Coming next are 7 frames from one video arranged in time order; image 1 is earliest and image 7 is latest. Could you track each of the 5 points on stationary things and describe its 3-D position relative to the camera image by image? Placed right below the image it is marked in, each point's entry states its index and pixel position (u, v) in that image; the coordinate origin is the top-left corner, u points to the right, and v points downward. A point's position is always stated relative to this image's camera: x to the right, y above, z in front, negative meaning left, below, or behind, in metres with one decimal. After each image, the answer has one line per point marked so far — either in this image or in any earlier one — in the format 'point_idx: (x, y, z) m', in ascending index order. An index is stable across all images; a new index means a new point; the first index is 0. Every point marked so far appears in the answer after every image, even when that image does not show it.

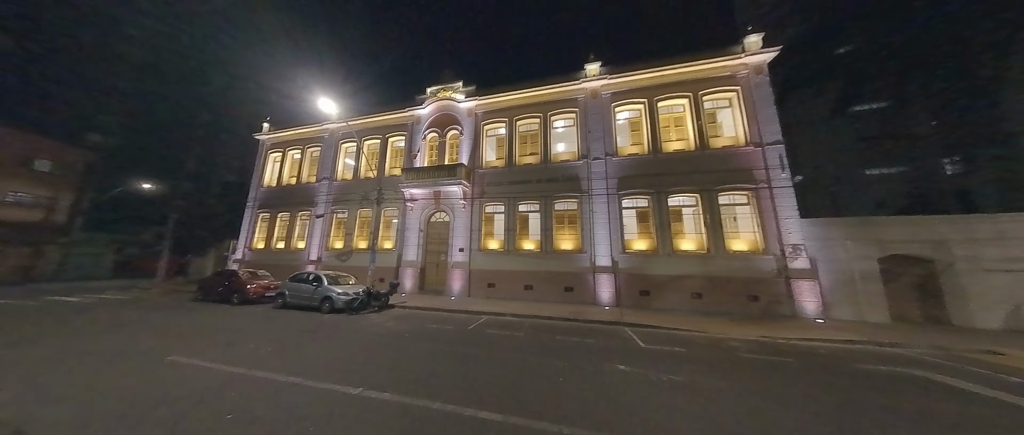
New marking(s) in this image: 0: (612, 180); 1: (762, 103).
0: (+4.8, +1.8, +16.3) m
1: (+11.1, +5.1, +15.2) m
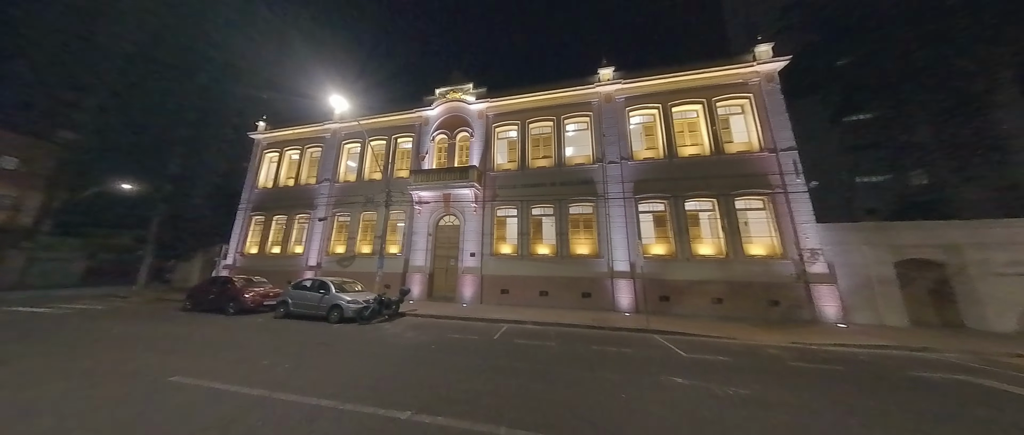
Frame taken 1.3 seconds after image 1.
0: (+5.5, +1.6, +16.2) m
1: (+11.8, +4.8, +15.4) m
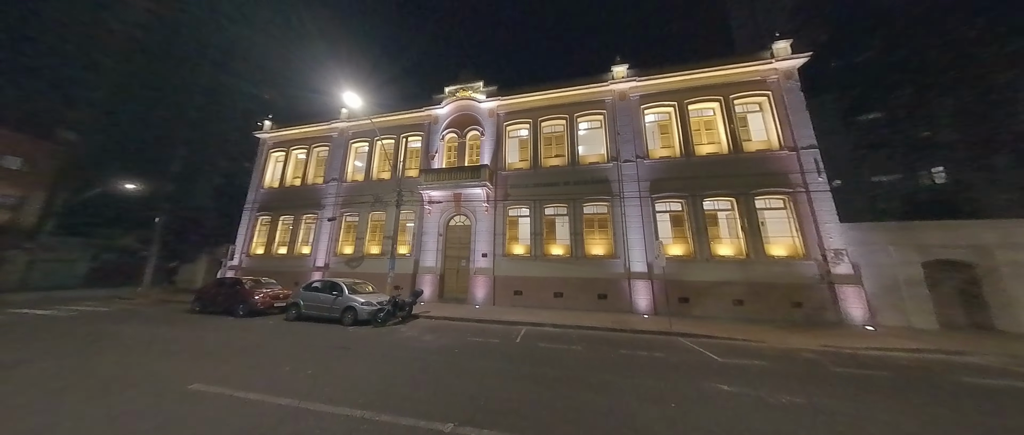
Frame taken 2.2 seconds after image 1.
0: (+6.1, +1.6, +15.8) m
1: (+12.5, +4.9, +15.1) m
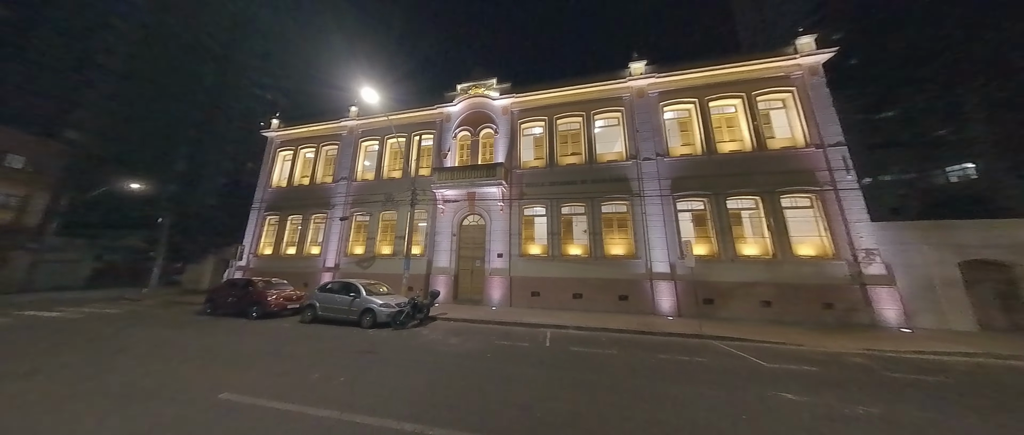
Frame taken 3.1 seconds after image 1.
0: (+6.9, +1.6, +15.5) m
1: (+13.3, +4.9, +14.7) m
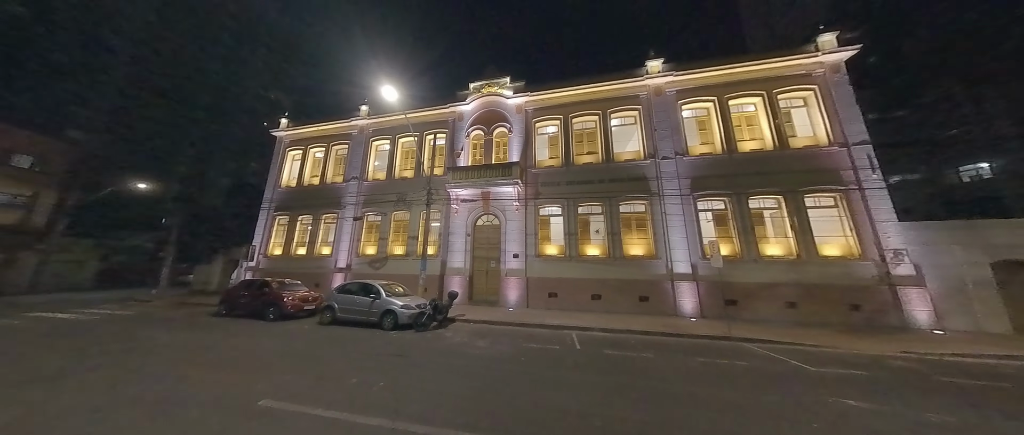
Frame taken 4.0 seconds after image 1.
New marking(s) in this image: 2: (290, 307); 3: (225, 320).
0: (+7.7, +1.7, +15.2) m
1: (+14.0, +4.9, +14.5) m
2: (-8.7, -3.5, +13.3) m
3: (-11.2, -4.0, +13.3) m
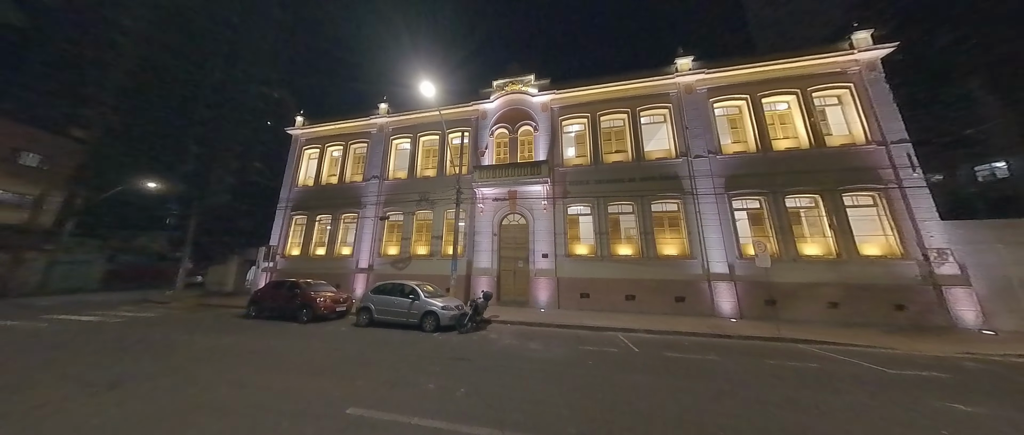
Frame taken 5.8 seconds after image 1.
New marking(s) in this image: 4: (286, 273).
0: (+9.1, +1.7, +15.0) m
1: (+15.5, +4.9, +14.3) m
2: (-7.2, -3.5, +12.9) m
3: (-9.8, -4.0, +12.9) m
4: (-13.1, -3.2, +19.8) m
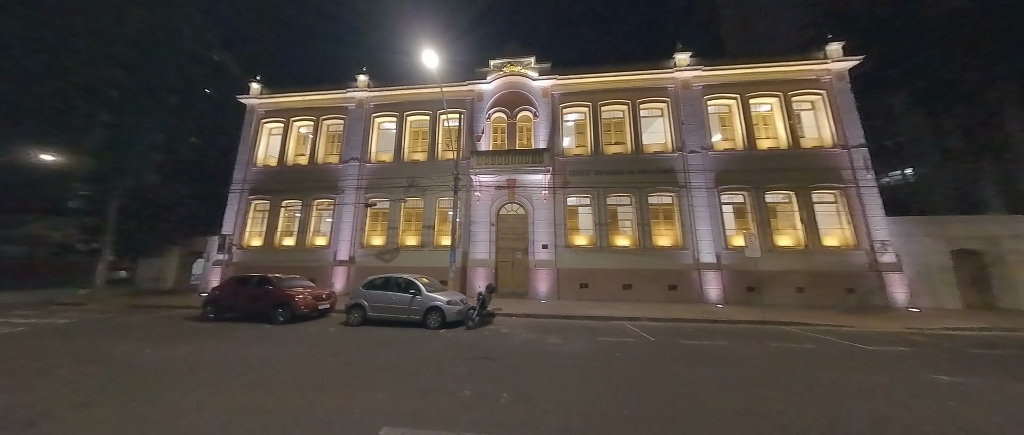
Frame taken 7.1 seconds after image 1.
0: (+9.2, +2.0, +16.1) m
1: (+15.6, +5.2, +16.3) m
2: (-6.6, -3.2, +11.6) m
3: (-9.2, -3.6, +11.2) m
4: (-13.5, -2.4, +17.4) m
